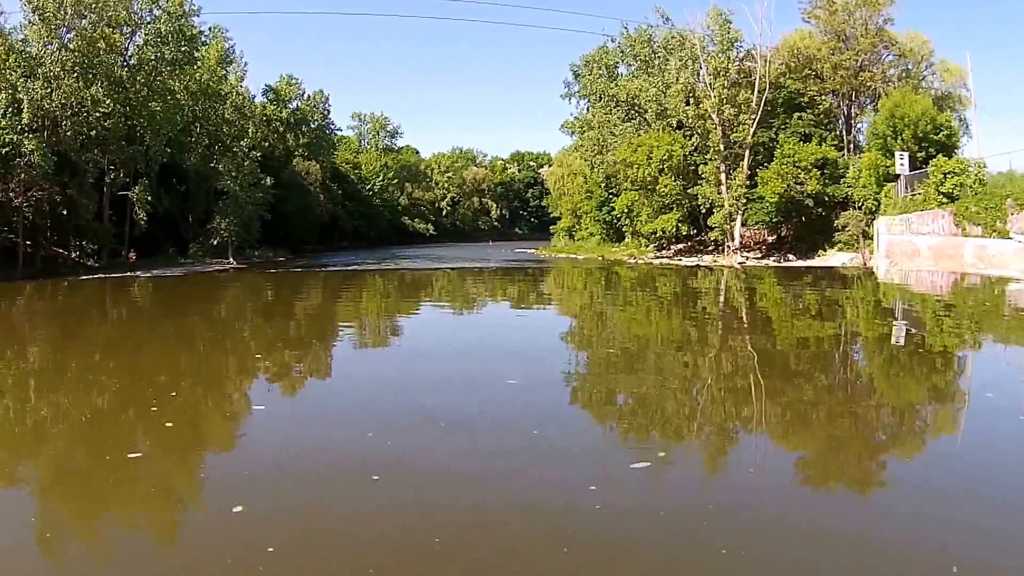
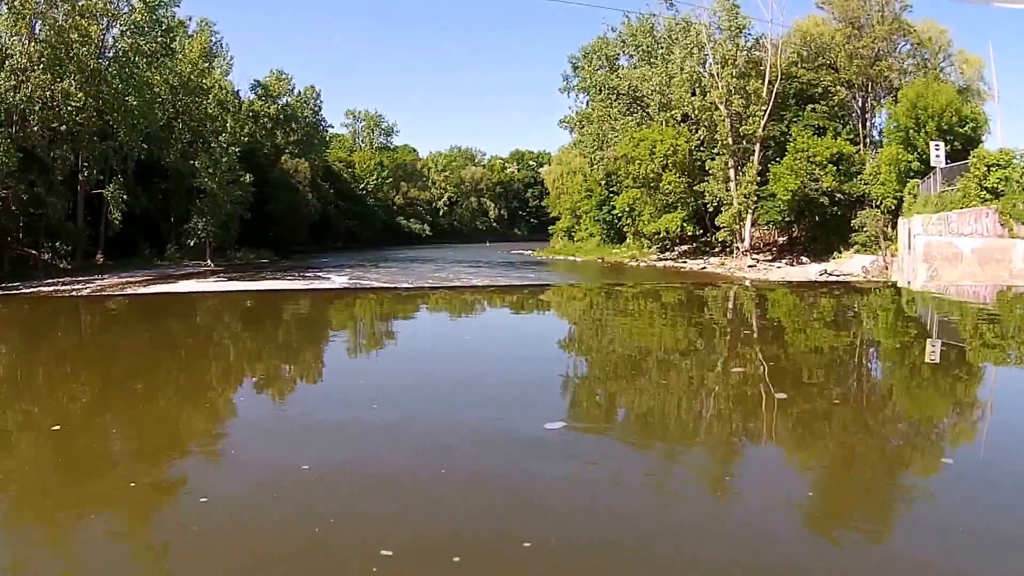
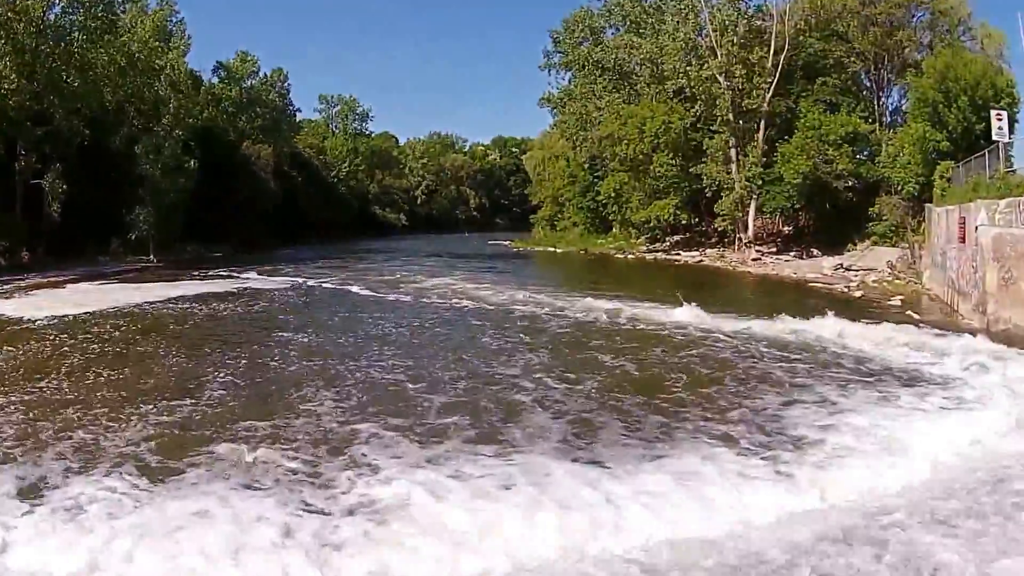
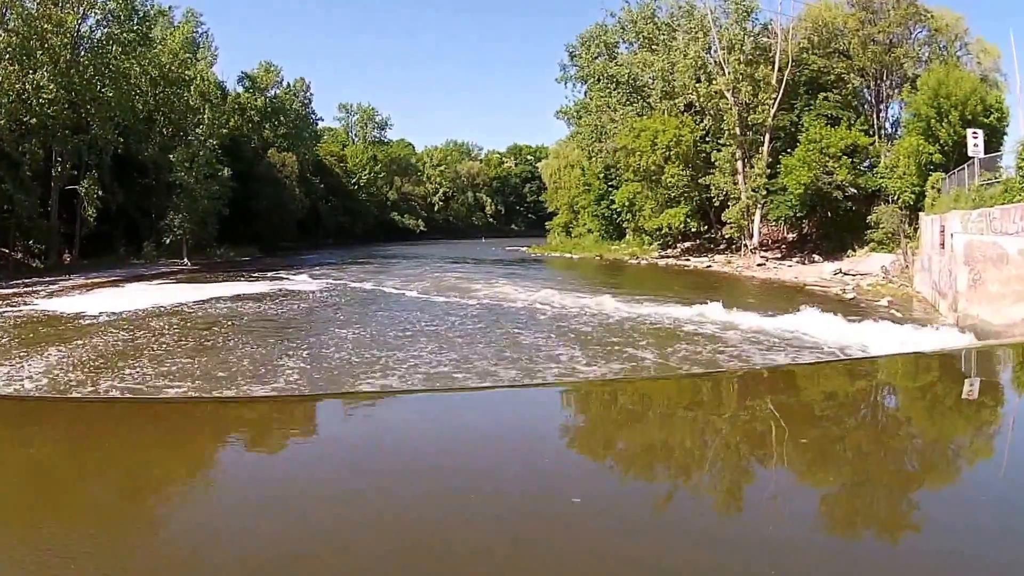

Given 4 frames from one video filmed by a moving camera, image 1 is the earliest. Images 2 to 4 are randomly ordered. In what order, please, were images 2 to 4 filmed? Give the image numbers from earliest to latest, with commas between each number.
2, 4, 3
